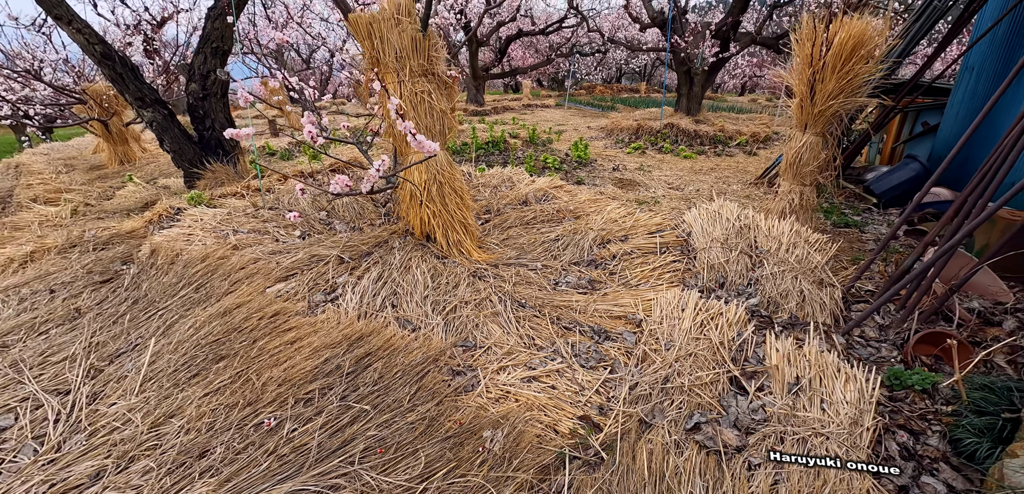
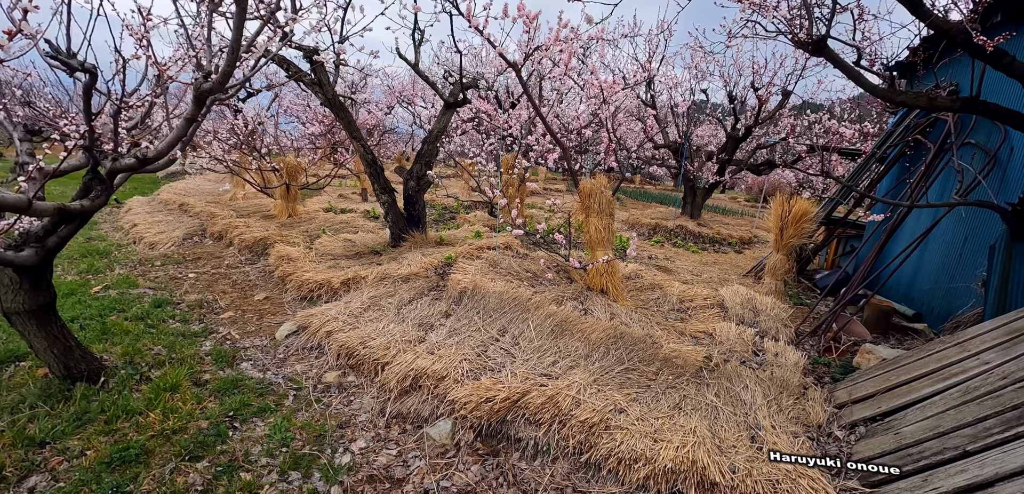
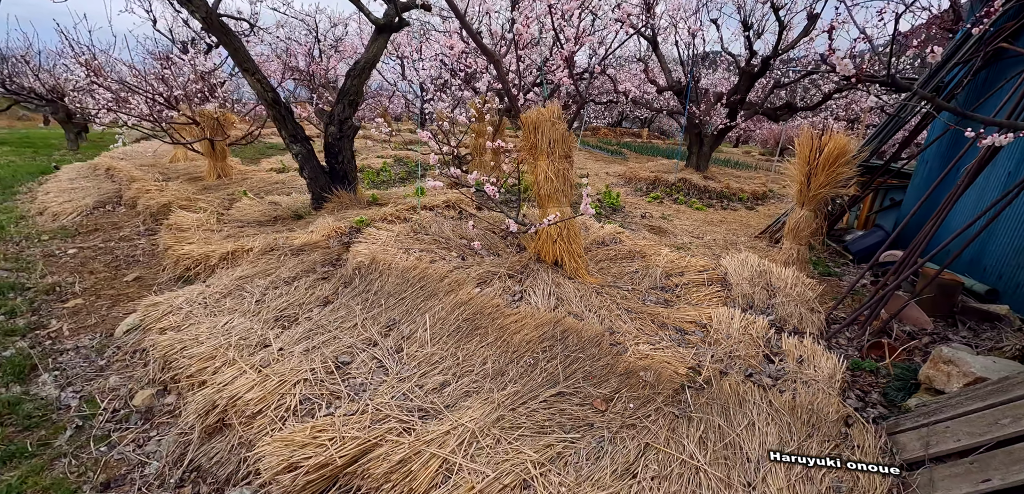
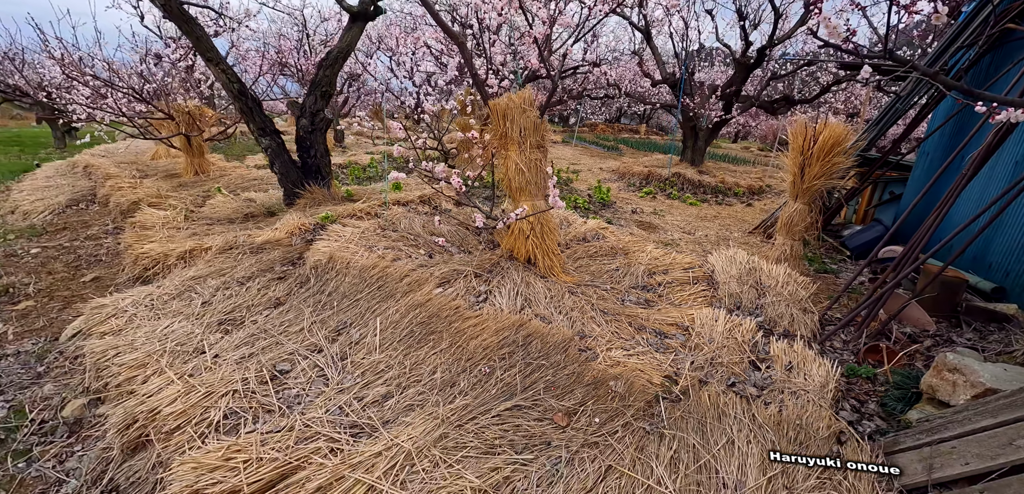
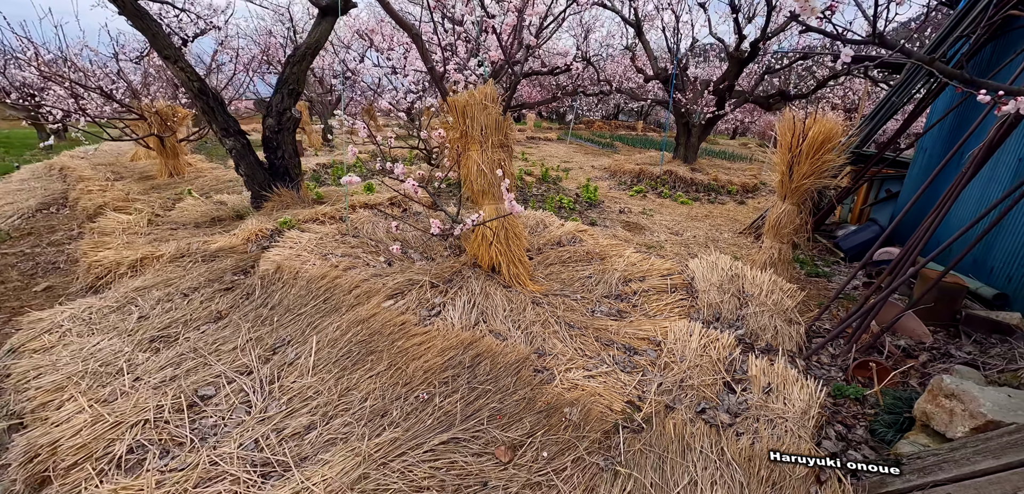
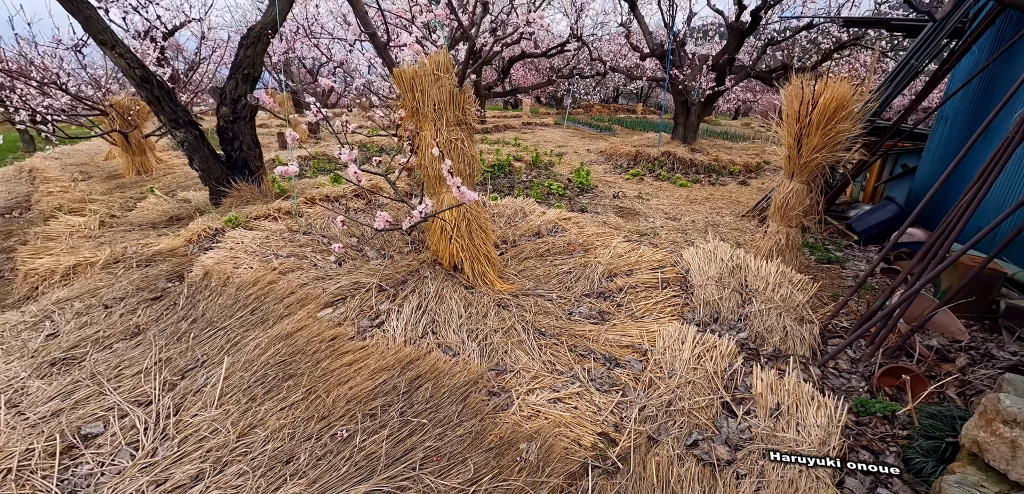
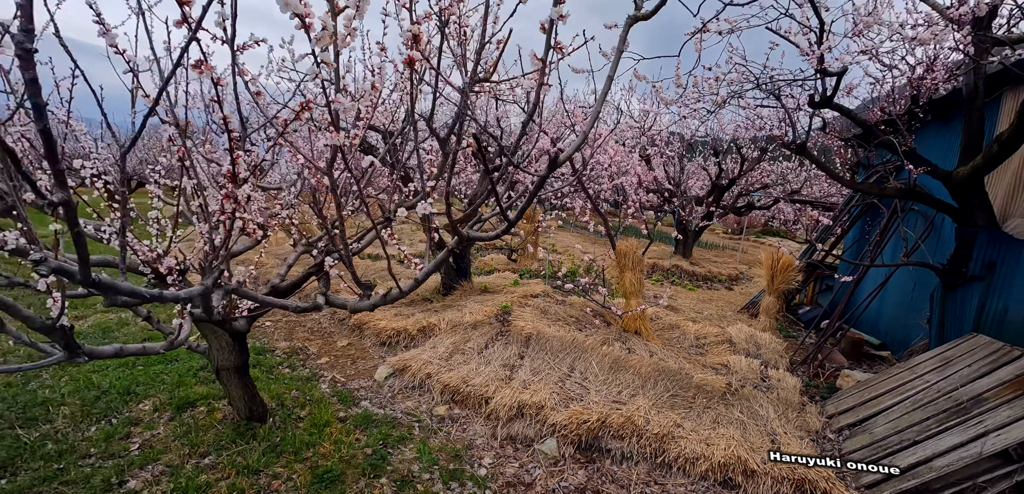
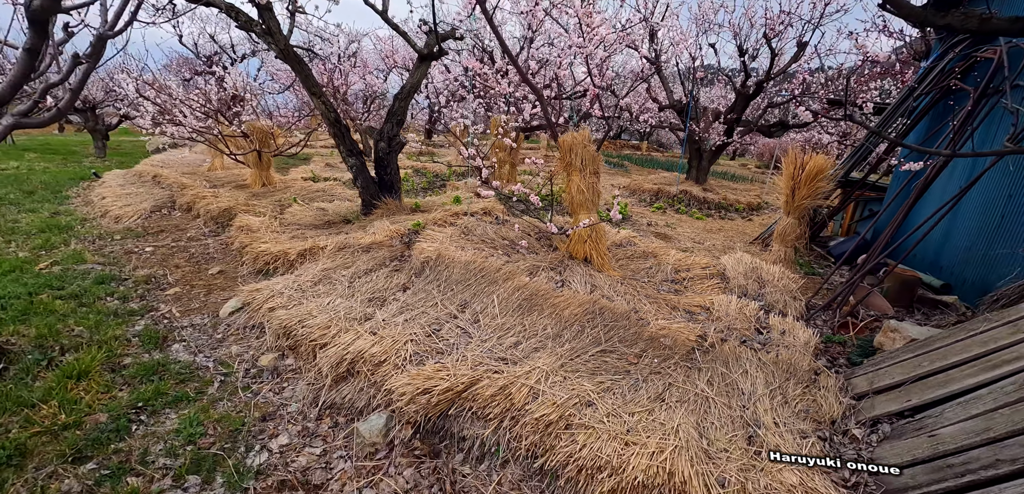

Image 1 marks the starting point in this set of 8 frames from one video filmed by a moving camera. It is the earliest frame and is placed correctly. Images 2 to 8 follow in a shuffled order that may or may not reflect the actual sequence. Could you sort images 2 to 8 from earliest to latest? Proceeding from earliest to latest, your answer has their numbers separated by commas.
6, 5, 4, 3, 8, 2, 7
